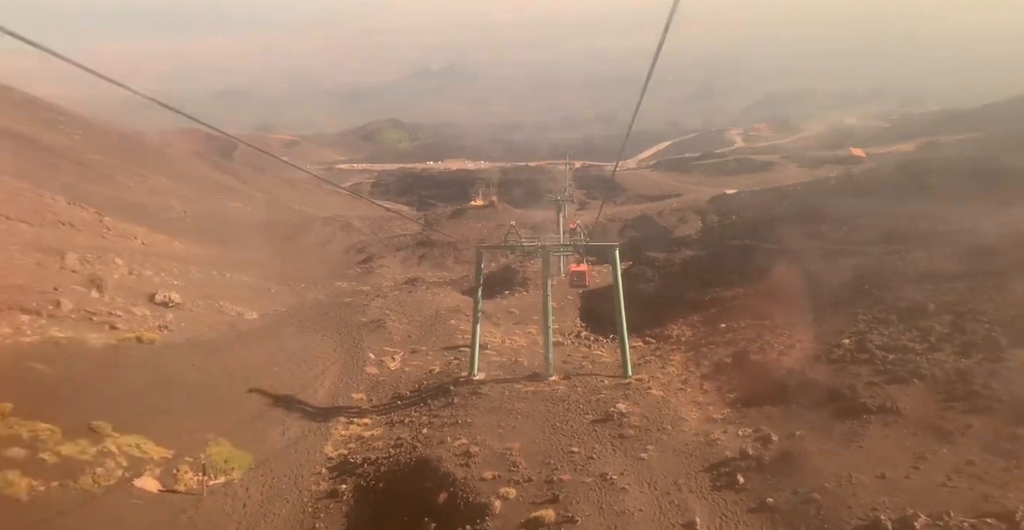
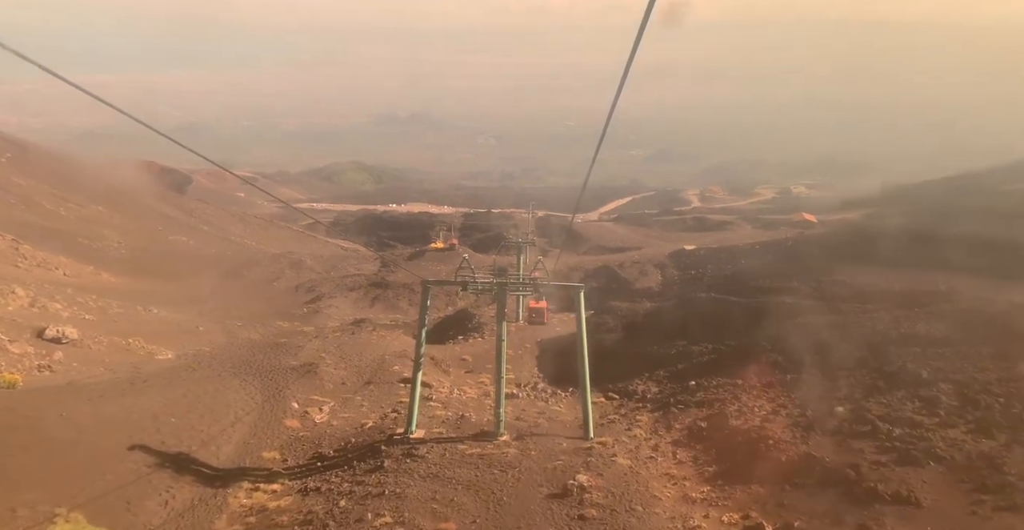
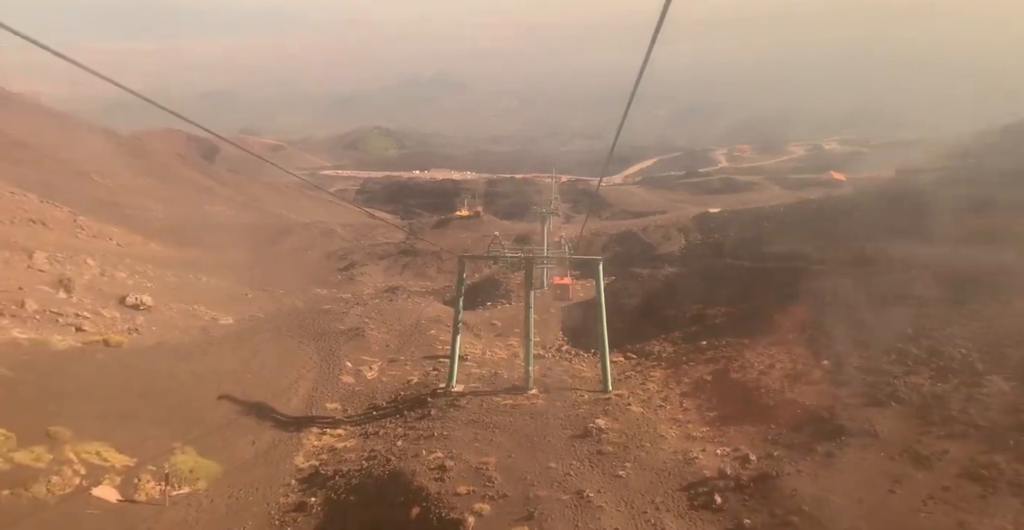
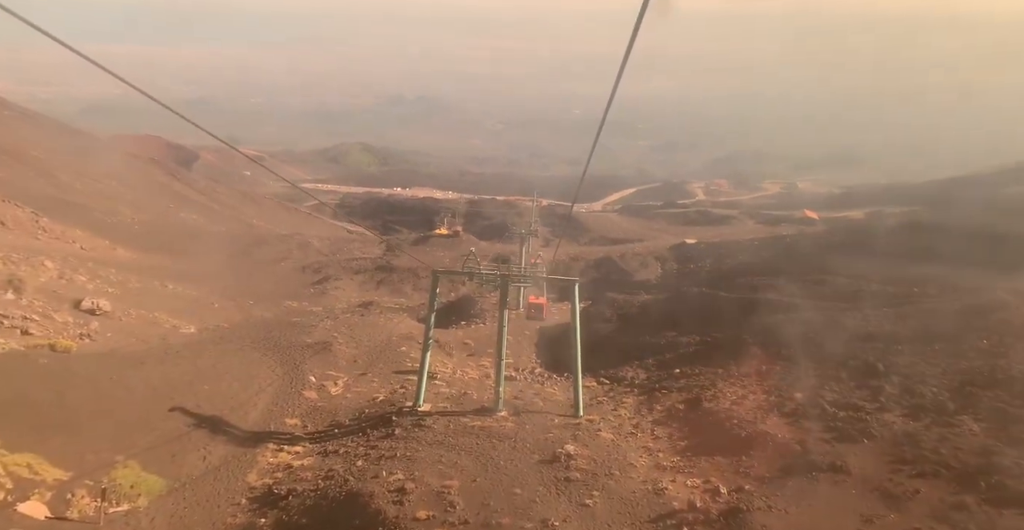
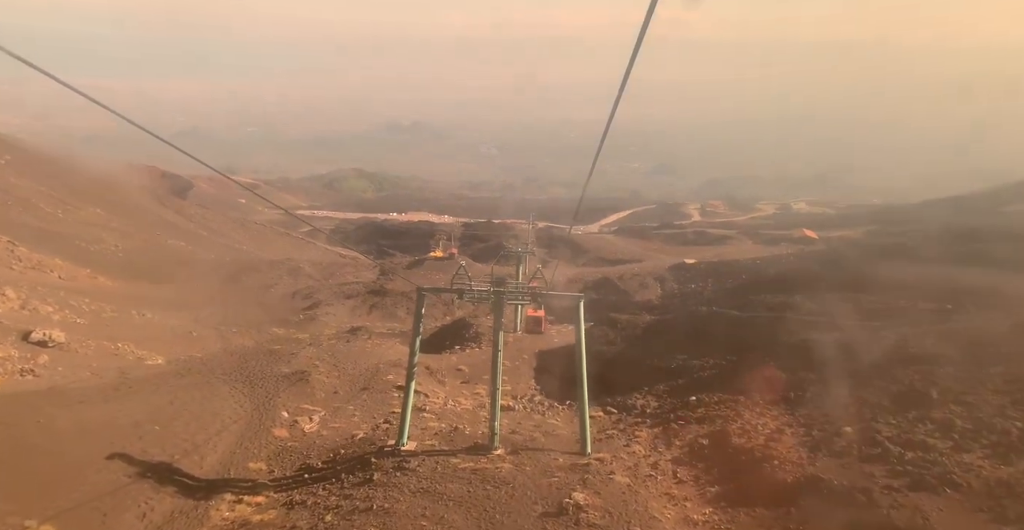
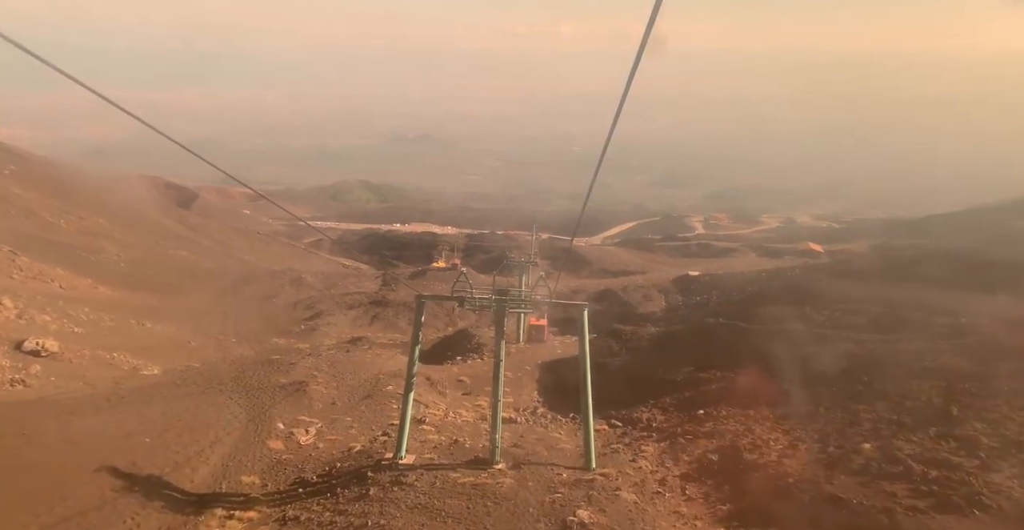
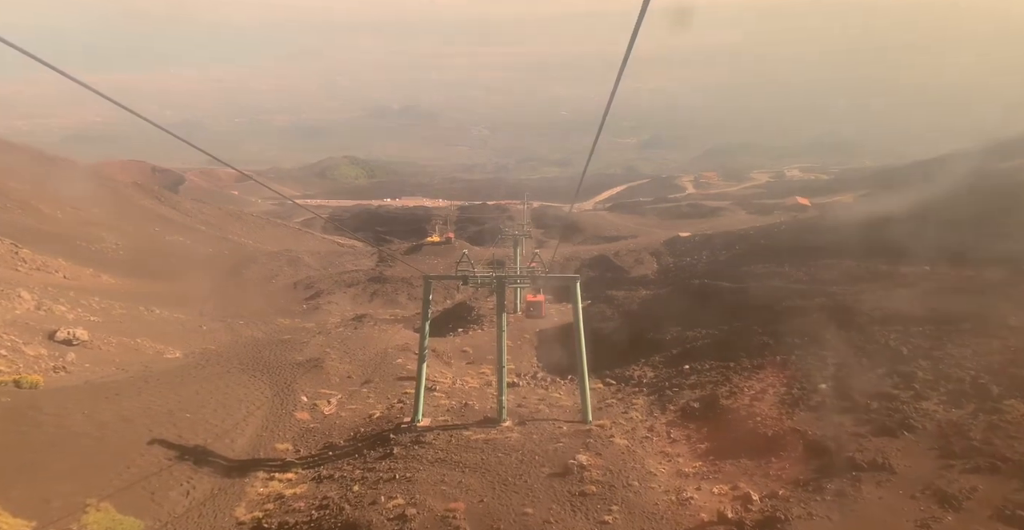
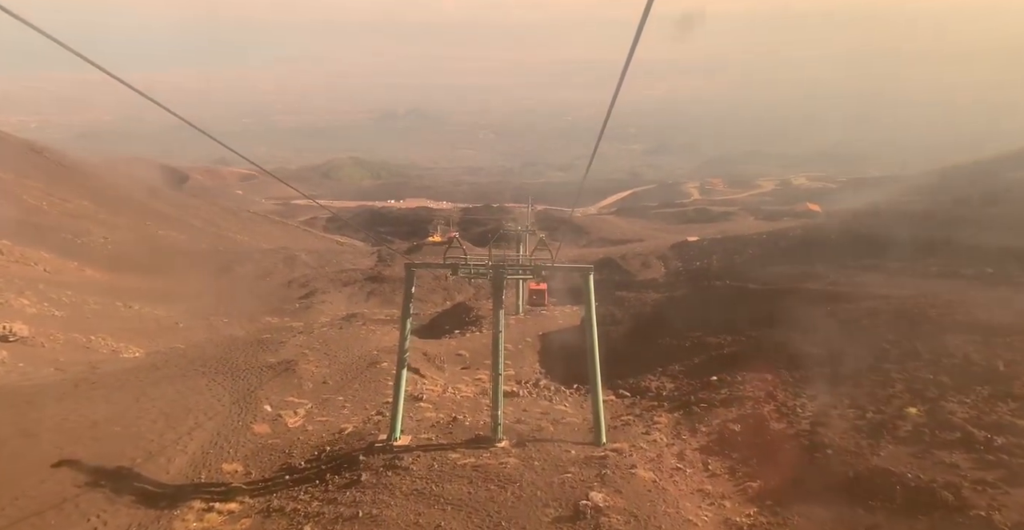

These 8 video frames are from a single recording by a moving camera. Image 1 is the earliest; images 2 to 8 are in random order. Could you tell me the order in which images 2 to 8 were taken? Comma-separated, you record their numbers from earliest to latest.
3, 4, 7, 2, 5, 6, 8
